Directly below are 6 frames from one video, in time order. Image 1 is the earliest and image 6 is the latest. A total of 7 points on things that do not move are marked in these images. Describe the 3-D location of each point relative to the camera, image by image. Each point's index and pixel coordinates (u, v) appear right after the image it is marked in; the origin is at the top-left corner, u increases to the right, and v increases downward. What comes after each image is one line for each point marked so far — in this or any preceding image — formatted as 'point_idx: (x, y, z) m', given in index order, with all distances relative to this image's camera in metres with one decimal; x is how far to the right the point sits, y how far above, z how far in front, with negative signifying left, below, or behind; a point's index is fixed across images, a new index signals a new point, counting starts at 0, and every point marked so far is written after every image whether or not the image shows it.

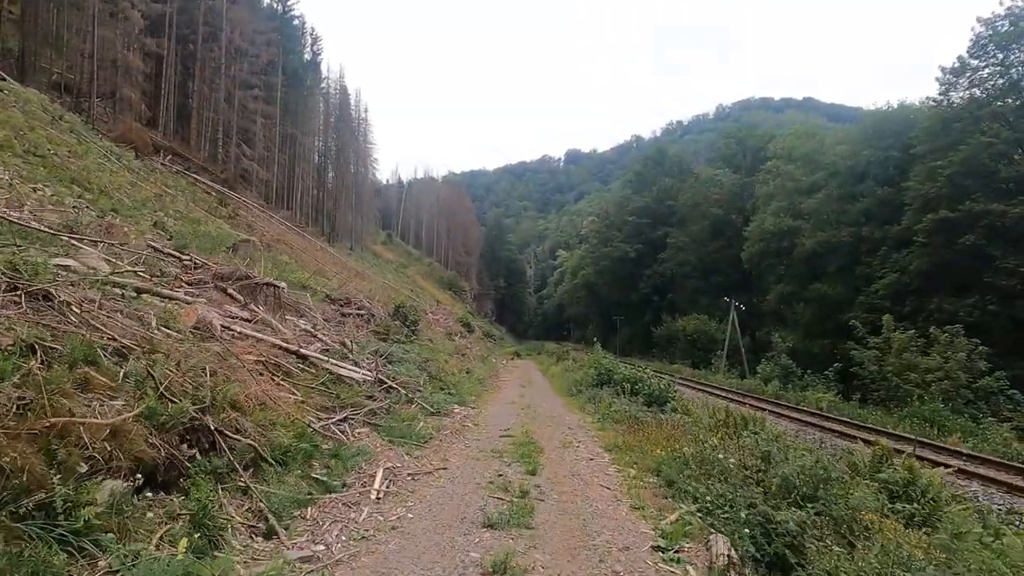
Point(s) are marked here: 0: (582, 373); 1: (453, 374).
0: (+1.9, -2.2, +17.6) m
1: (-1.3, -1.8, +14.3) m
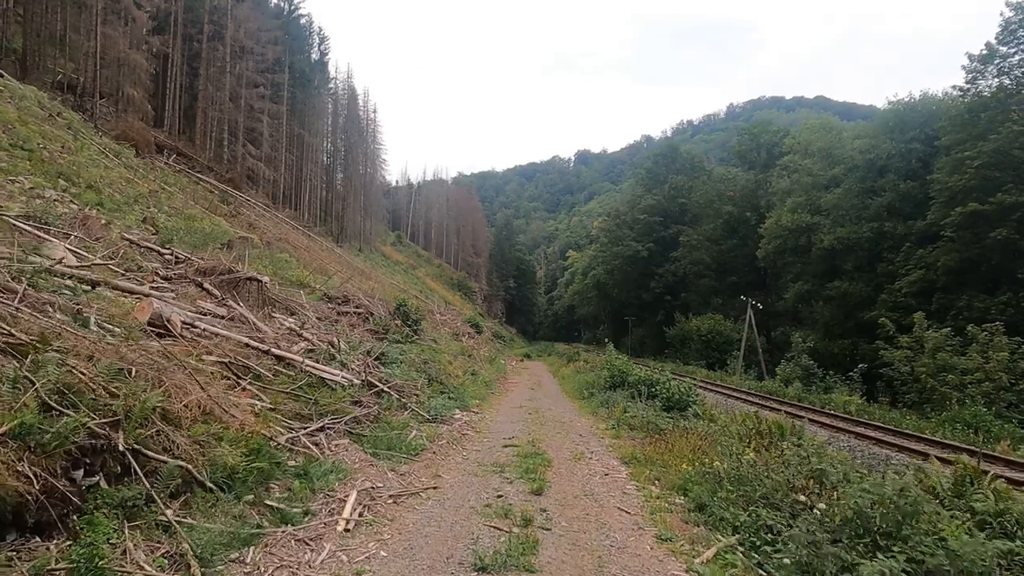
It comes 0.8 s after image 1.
0: (+2.1, -2.2, +16.7) m
1: (-1.1, -1.8, +13.5) m
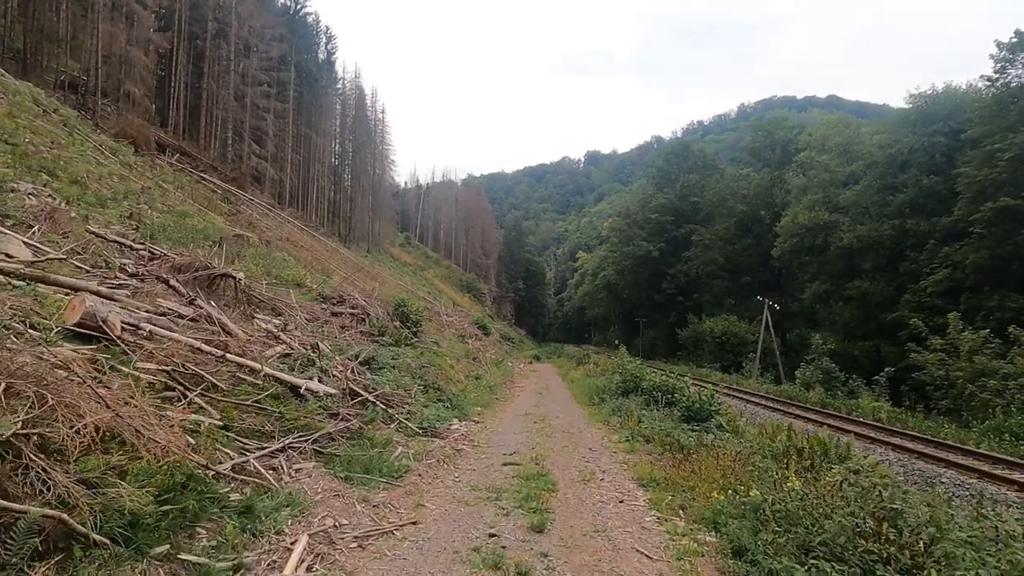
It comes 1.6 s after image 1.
0: (+2.2, -2.2, +15.8) m
1: (-1.0, -1.8, +12.6) m
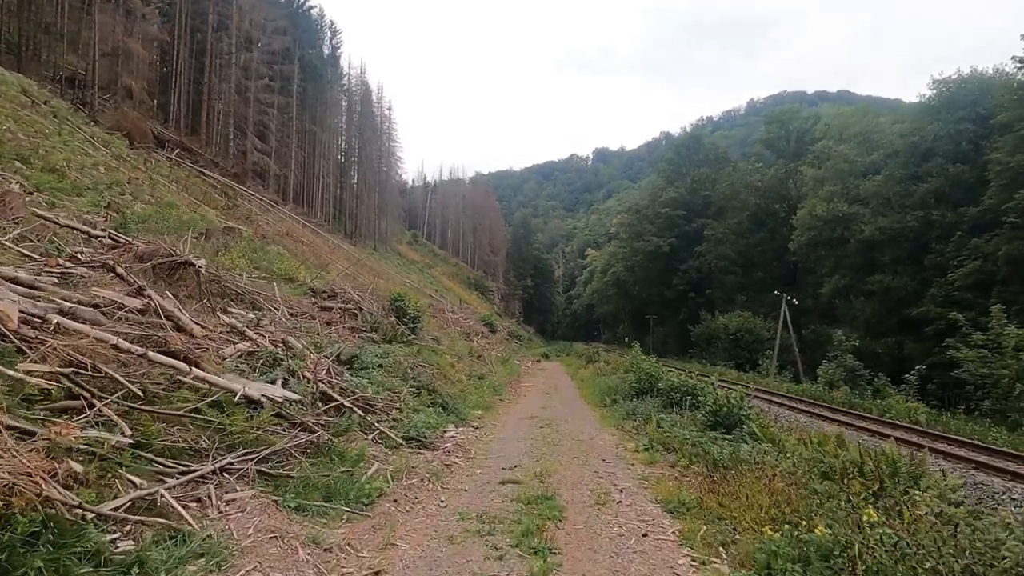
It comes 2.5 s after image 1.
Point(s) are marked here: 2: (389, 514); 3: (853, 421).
0: (+2.3, -2.0, +14.8) m
1: (-1.0, -1.6, +11.7) m
2: (-0.8, -1.4, +4.1) m
3: (+5.2, -2.0, +10.3) m
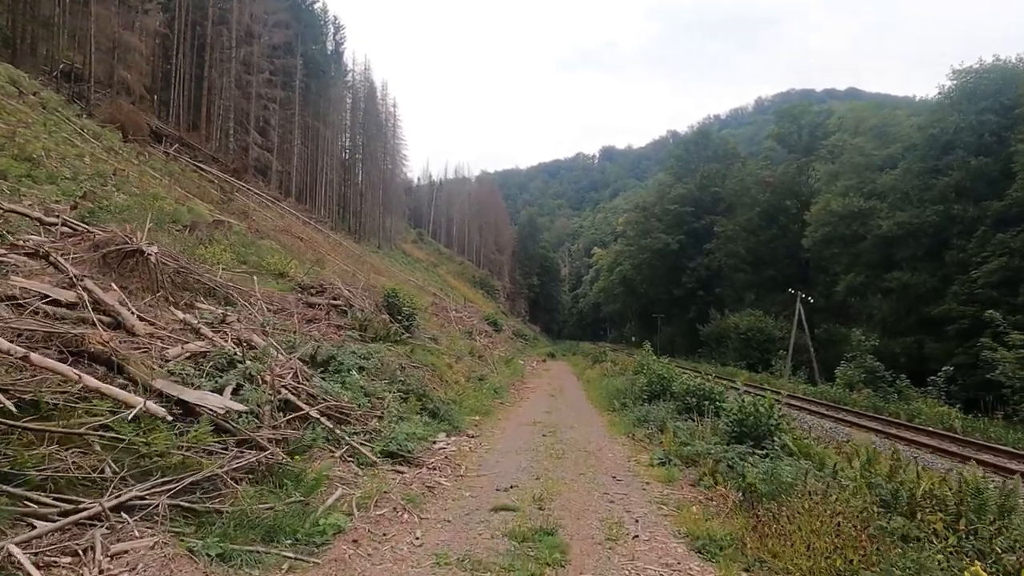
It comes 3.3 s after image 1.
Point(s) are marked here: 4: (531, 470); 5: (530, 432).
0: (+2.4, -1.9, +13.9) m
1: (-0.9, -1.5, +10.8) m
2: (-0.8, -1.3, +3.2) m
3: (+5.2, -2.0, +9.4) m
4: (+0.2, -1.6, +6.0) m
5: (+0.2, -1.9, +8.8) m
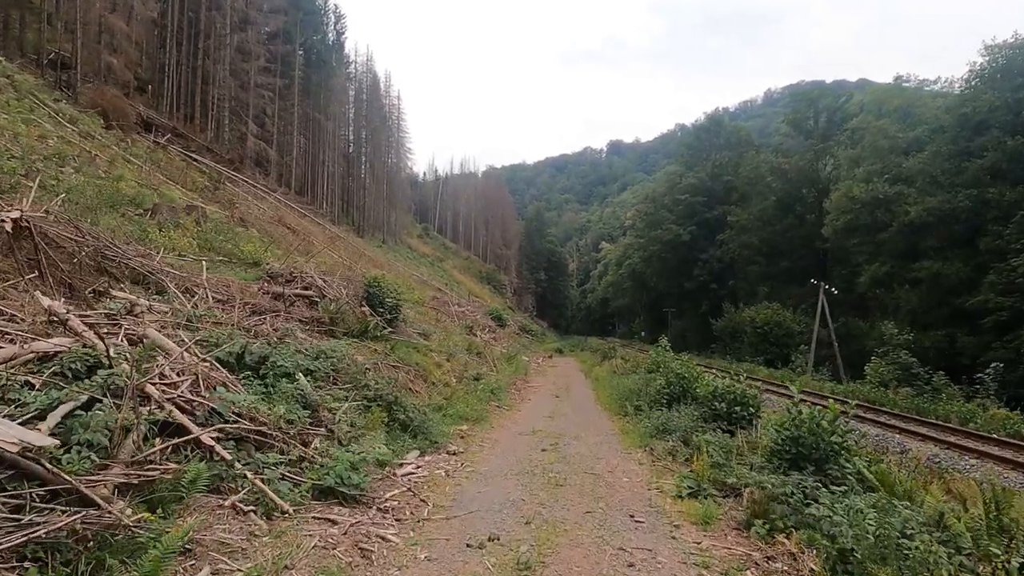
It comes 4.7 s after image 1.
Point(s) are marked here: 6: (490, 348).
0: (+2.4, -1.7, +12.4) m
1: (-1.0, -1.4, +9.3) m
2: (-0.9, -1.2, +1.8) m
3: (+5.2, -1.8, +7.8) m
4: (+0.1, -1.5, +4.6) m
5: (+0.2, -1.7, +7.3) m
6: (-0.7, -1.6, +18.1) m
